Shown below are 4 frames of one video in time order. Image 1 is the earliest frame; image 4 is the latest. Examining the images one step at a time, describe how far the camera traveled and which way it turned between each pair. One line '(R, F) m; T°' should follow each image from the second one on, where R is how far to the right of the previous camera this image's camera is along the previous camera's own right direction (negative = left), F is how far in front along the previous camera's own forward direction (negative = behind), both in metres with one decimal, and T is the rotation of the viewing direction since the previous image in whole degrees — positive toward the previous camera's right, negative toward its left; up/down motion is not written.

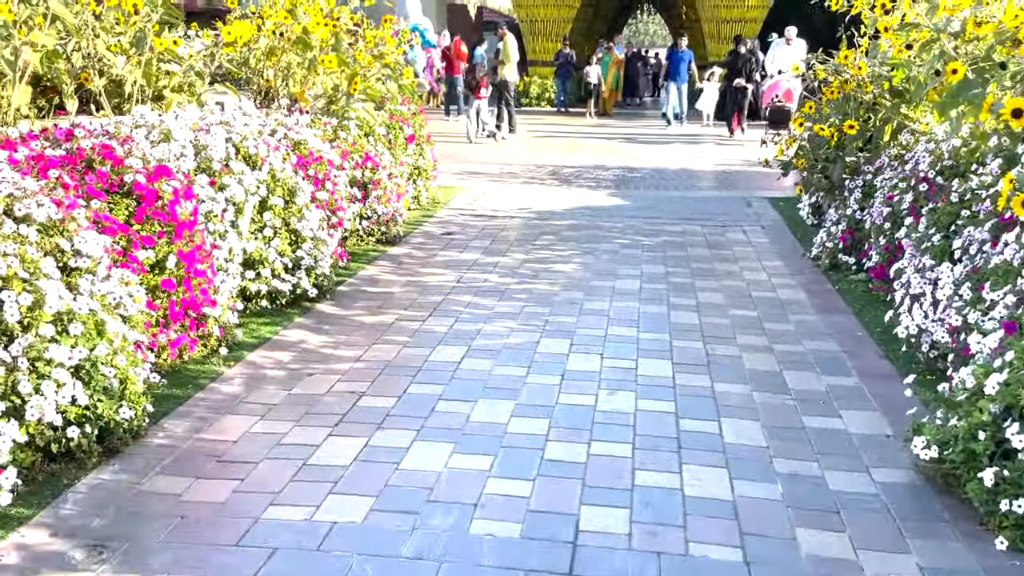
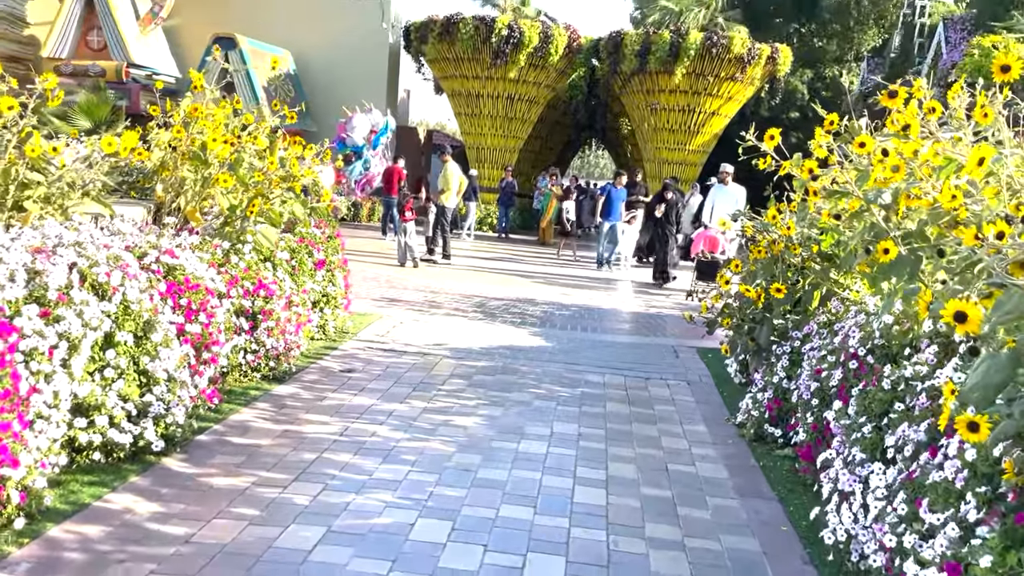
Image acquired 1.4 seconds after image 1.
(+0.3, +0.5) m; +4°
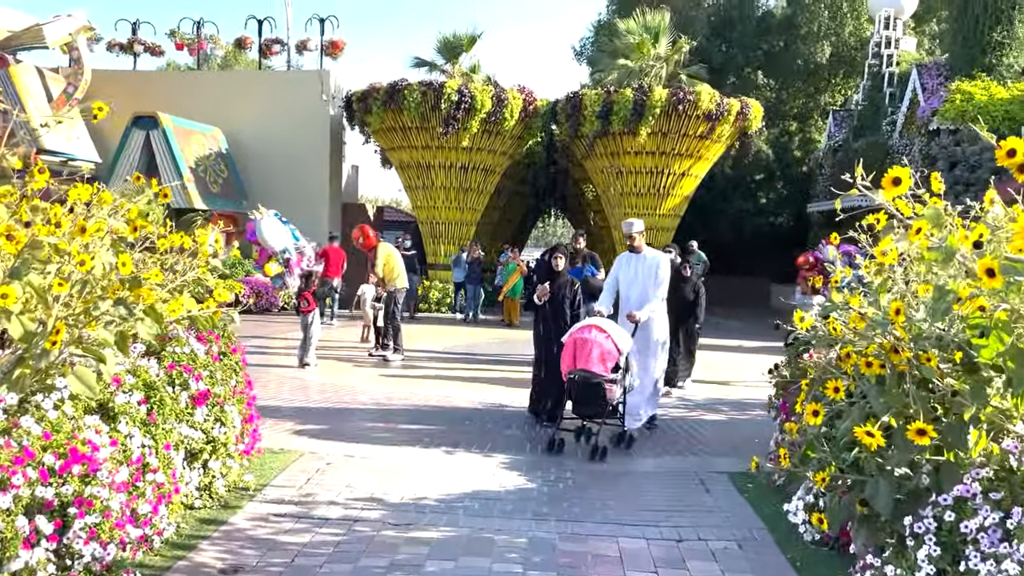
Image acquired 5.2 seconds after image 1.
(0.0, +2.1) m; +3°
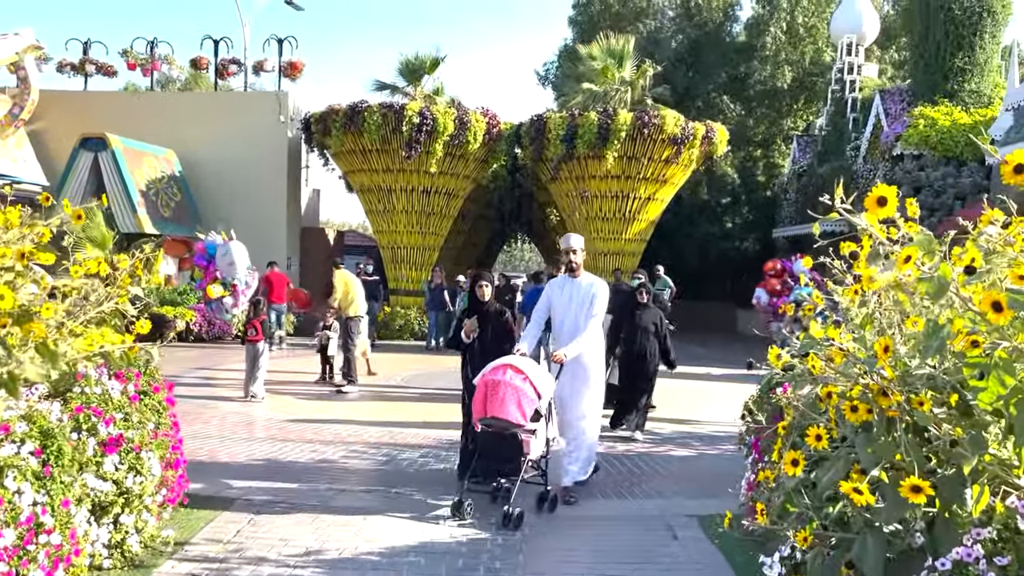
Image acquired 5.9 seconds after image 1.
(+0.1, +0.4) m; +2°
